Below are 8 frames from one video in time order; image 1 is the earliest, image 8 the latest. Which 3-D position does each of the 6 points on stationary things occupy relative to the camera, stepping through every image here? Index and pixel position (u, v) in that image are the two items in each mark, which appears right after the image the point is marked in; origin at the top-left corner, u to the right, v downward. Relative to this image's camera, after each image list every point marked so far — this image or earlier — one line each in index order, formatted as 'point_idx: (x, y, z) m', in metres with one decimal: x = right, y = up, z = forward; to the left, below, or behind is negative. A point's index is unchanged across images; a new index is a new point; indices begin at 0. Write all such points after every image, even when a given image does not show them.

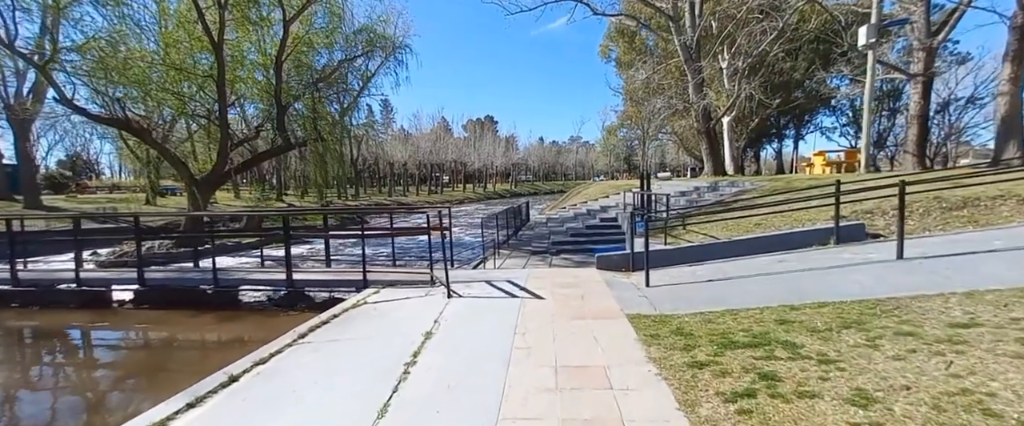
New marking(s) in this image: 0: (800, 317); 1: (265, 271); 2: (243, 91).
0: (+2.1, -0.8, +3.0) m
1: (-4.0, -1.0, +6.5) m
2: (-10.1, +4.6, +15.8) m
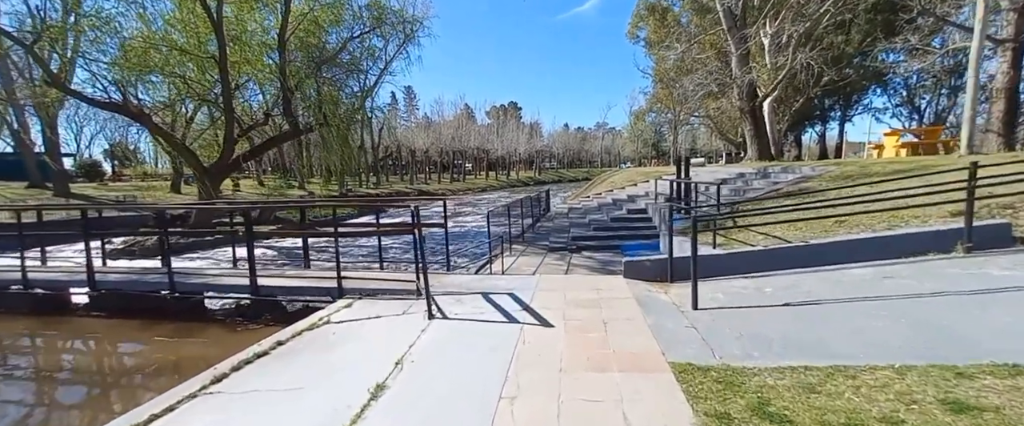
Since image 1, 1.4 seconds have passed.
0: (+2.0, -0.8, +1.8) m
1: (-3.9, -0.9, +5.6) m
2: (-9.4, +5.0, +15.1) m
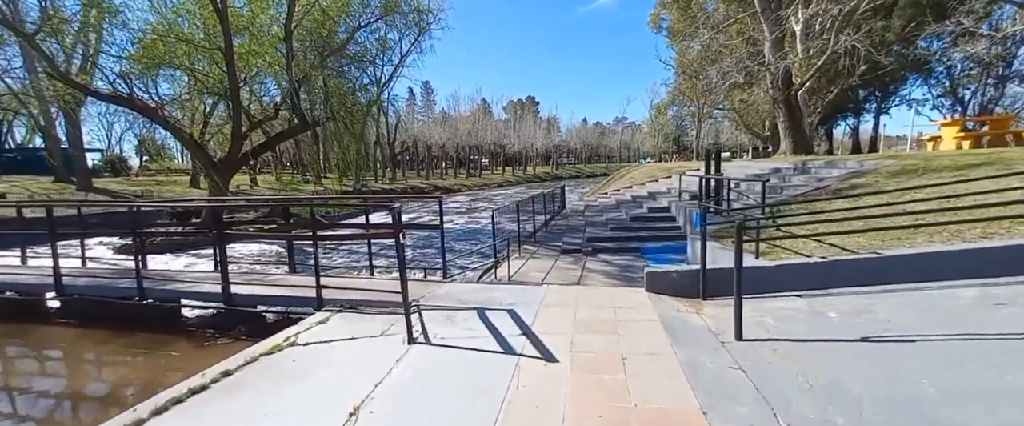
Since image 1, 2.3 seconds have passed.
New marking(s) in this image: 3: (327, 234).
0: (+1.9, -0.9, +1.0) m
1: (-3.8, -0.8, +5.1) m
2: (-8.9, +5.2, +14.7) m
3: (-2.0, -0.2, +4.5) m
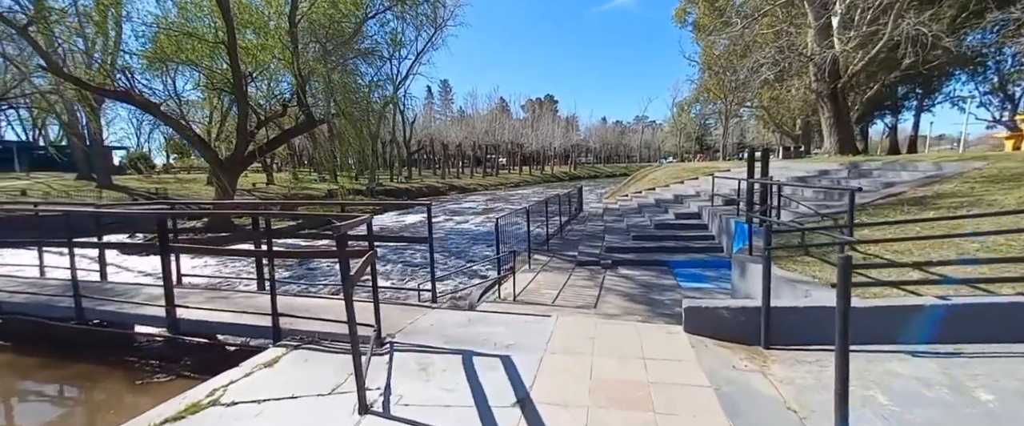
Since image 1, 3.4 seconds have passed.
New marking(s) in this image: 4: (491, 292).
0: (+1.8, -1.0, 0.0) m
1: (-3.8, -0.9, +4.4) m
2: (-8.4, +5.2, +14.2) m
3: (-2.0, -0.3, +3.7) m
4: (-0.3, -1.1, +5.7) m
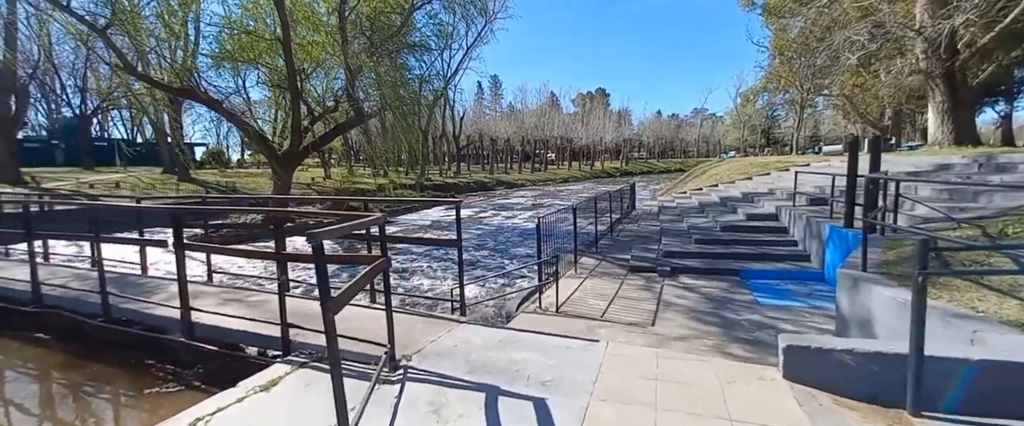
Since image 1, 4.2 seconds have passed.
0: (+1.6, -1.1, -0.8) m
1: (-3.3, -0.9, +4.2) m
2: (-6.7, +5.4, +14.4) m
3: (-1.7, -0.3, +3.3) m
4: (+0.2, -1.1, +5.1) m
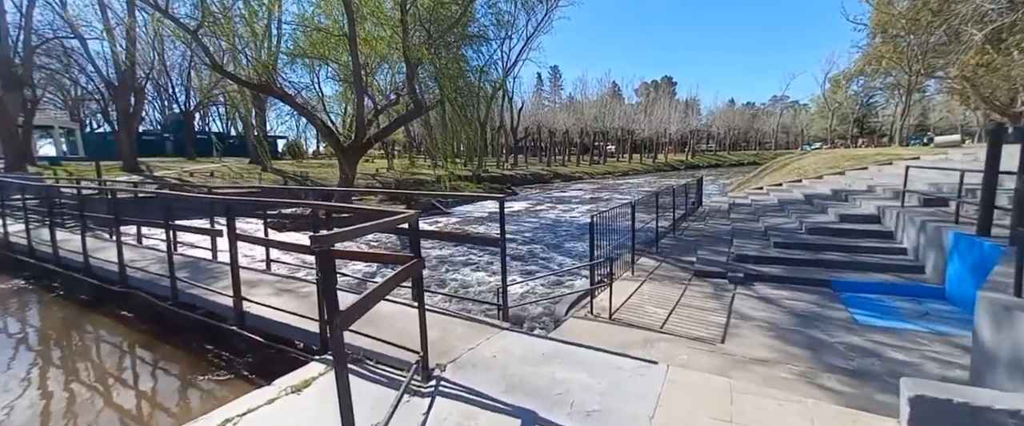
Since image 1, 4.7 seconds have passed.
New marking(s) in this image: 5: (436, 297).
0: (+1.4, -1.2, -1.3) m
1: (-2.8, -0.8, +4.3) m
2: (-4.6, +5.8, +14.8) m
3: (-1.3, -0.3, +3.2) m
4: (+0.8, -1.0, +4.7) m
5: (-1.2, -1.3, +6.3) m
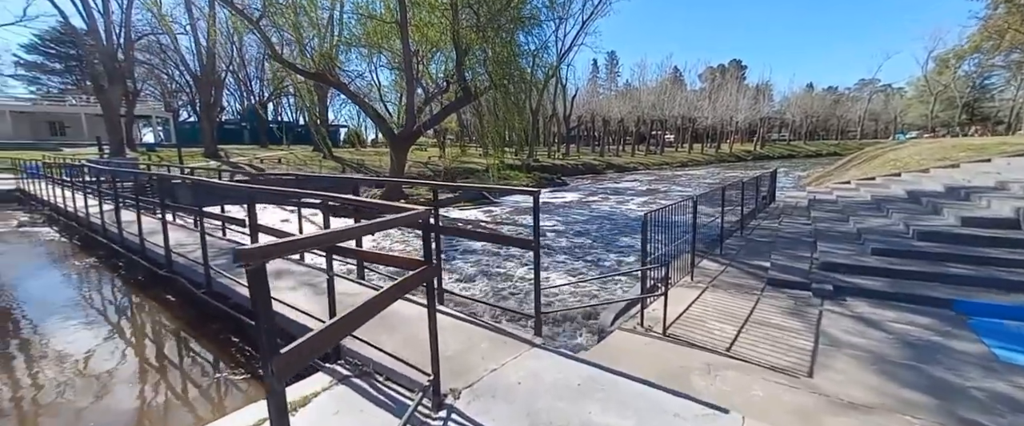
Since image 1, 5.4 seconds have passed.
0: (+1.0, -1.3, -1.9) m
1: (-2.5, -0.6, +4.2) m
2: (-2.7, +6.2, +14.6) m
3: (-1.1, -0.2, +2.9) m
4: (+1.2, -1.0, +4.1) m
5: (-0.5, -1.1, +6.0) m
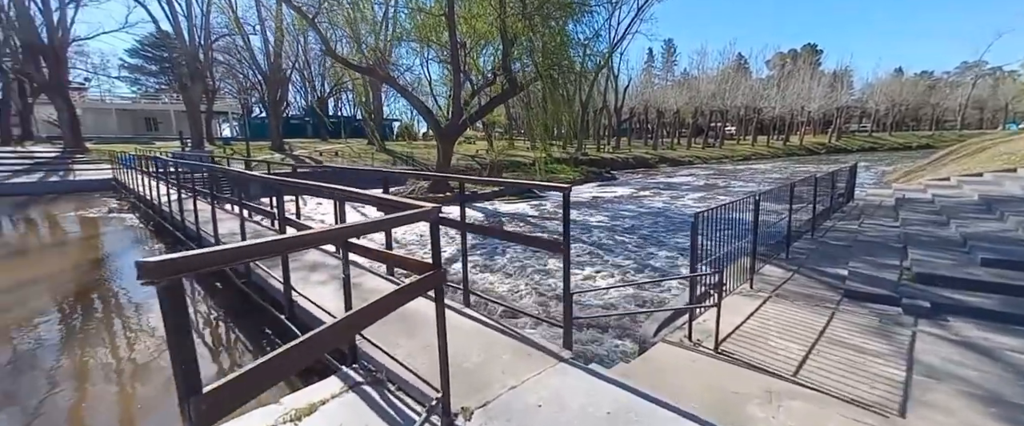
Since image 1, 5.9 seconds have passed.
0: (+0.6, -1.4, -2.3) m
1: (-2.1, -0.5, +4.2) m
2: (-1.0, +6.4, +14.4) m
3: (-0.9, -0.2, +2.7) m
4: (+1.5, -1.0, +3.7) m
5: (0.0, -1.1, +5.7) m
